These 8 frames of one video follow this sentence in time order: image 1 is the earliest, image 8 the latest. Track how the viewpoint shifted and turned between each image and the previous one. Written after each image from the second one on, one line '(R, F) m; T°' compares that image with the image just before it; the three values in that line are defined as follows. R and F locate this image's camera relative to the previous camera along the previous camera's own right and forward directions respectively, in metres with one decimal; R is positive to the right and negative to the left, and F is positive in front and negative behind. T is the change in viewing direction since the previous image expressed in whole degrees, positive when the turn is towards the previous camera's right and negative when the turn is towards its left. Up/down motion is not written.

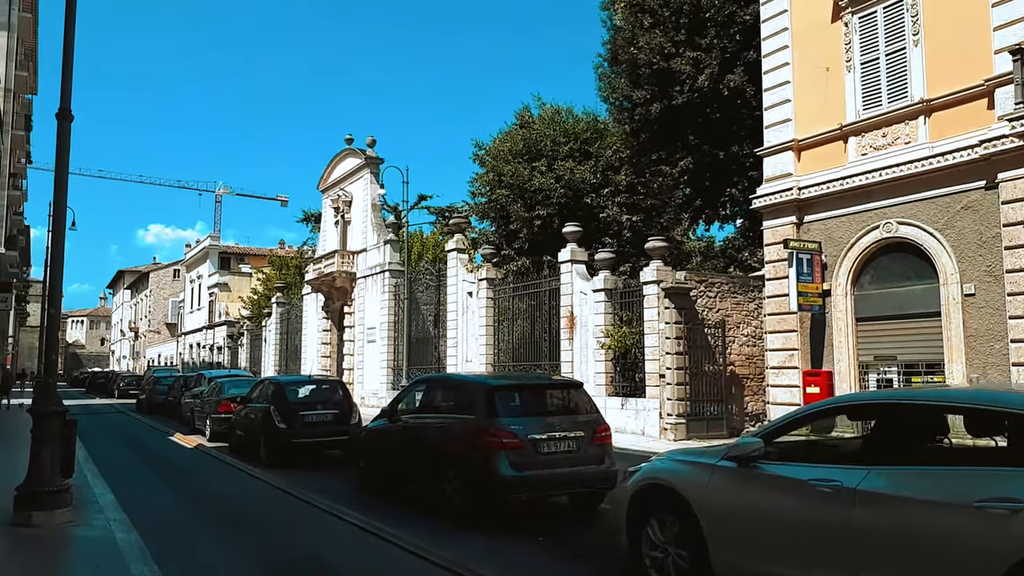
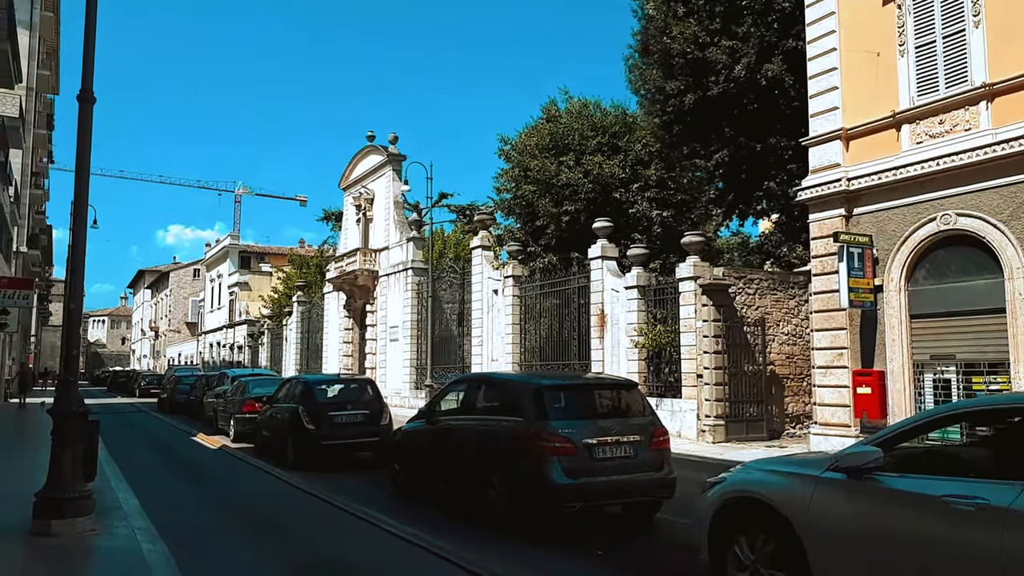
(-0.3, +0.5) m; -1°
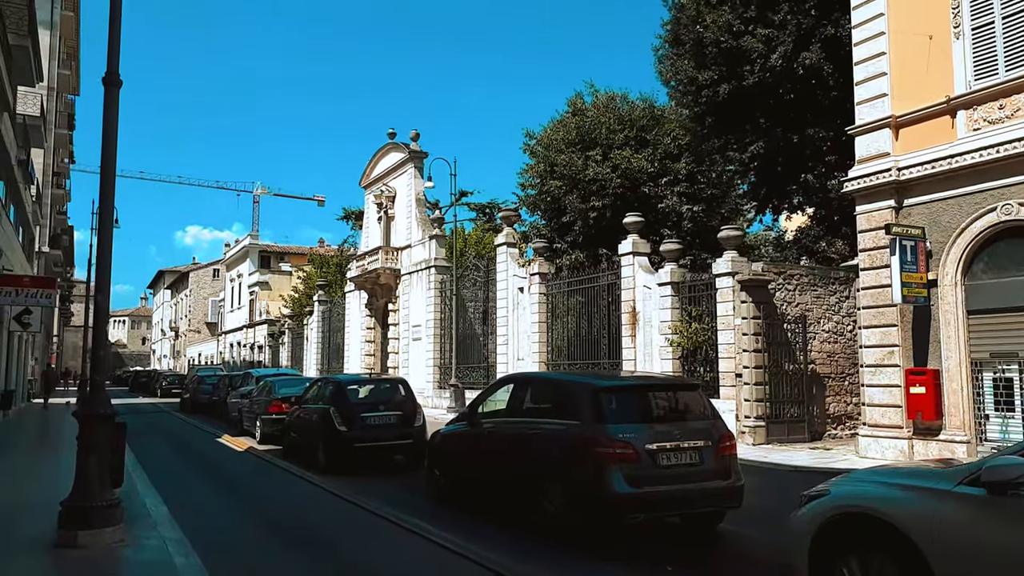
(-0.3, +0.5) m; -1°
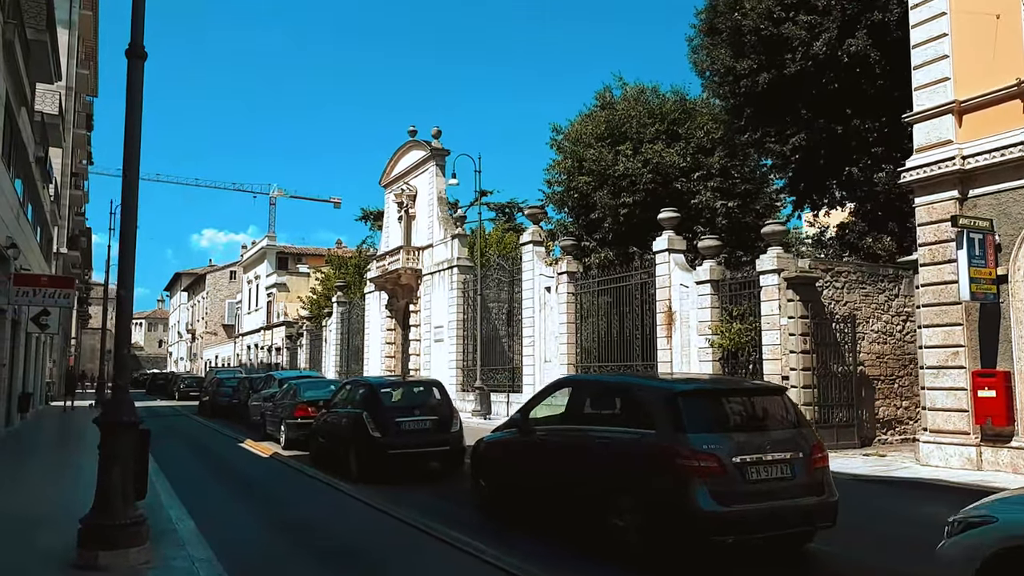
(-0.4, +0.7) m; -1°
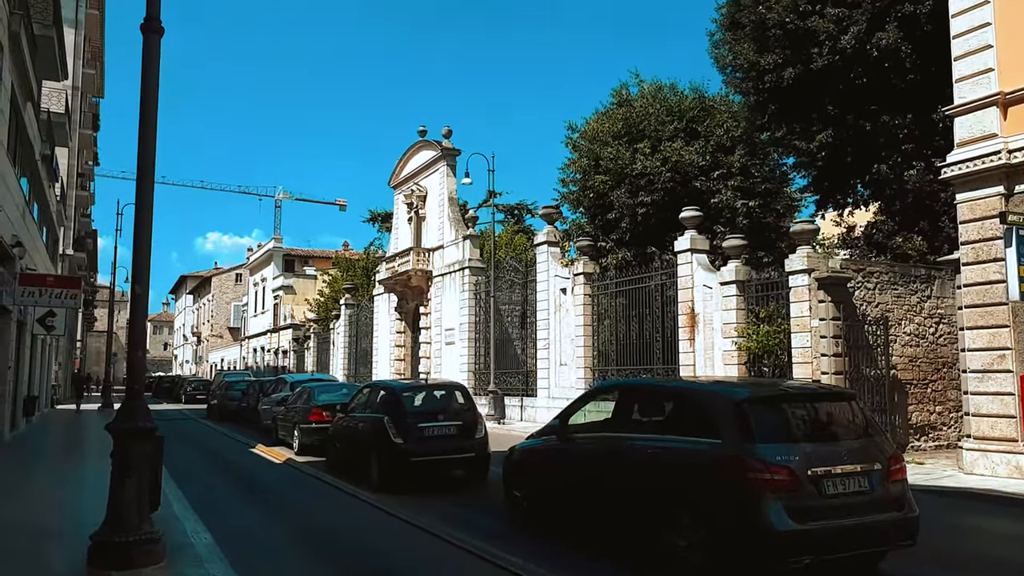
(-0.3, +0.5) m; 0°
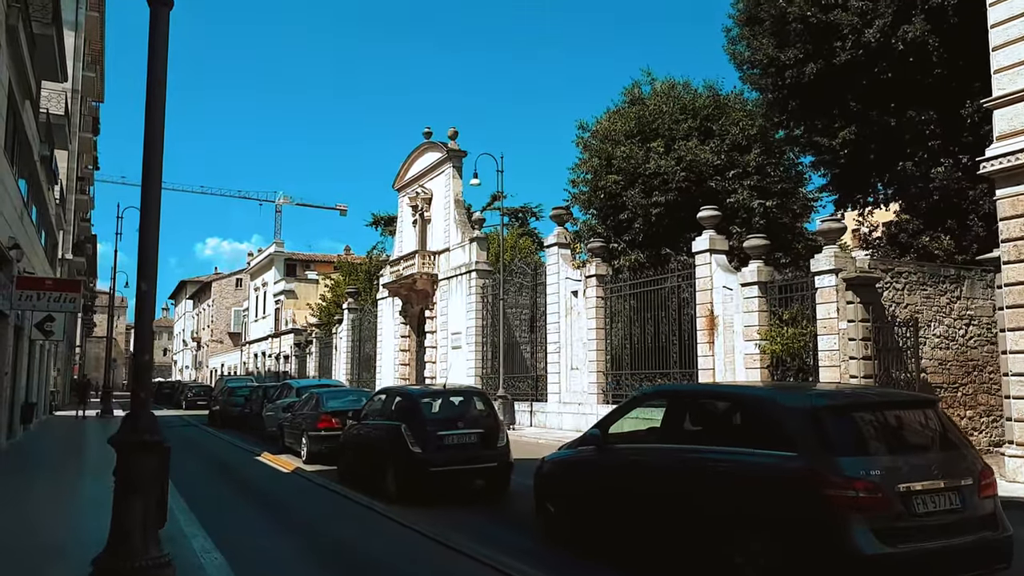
(-0.3, +0.5) m; 0°
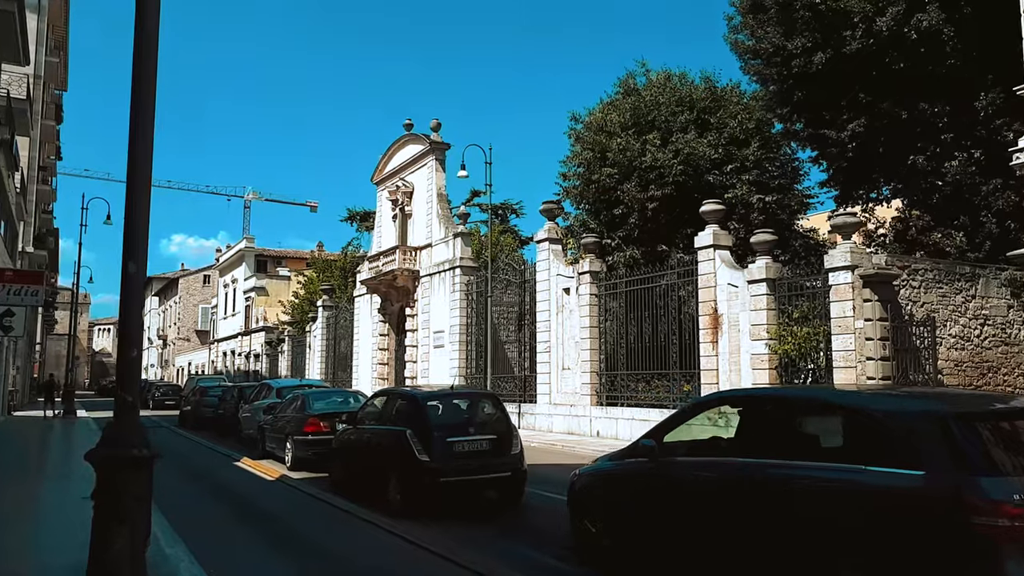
(-0.5, +0.9) m; +2°
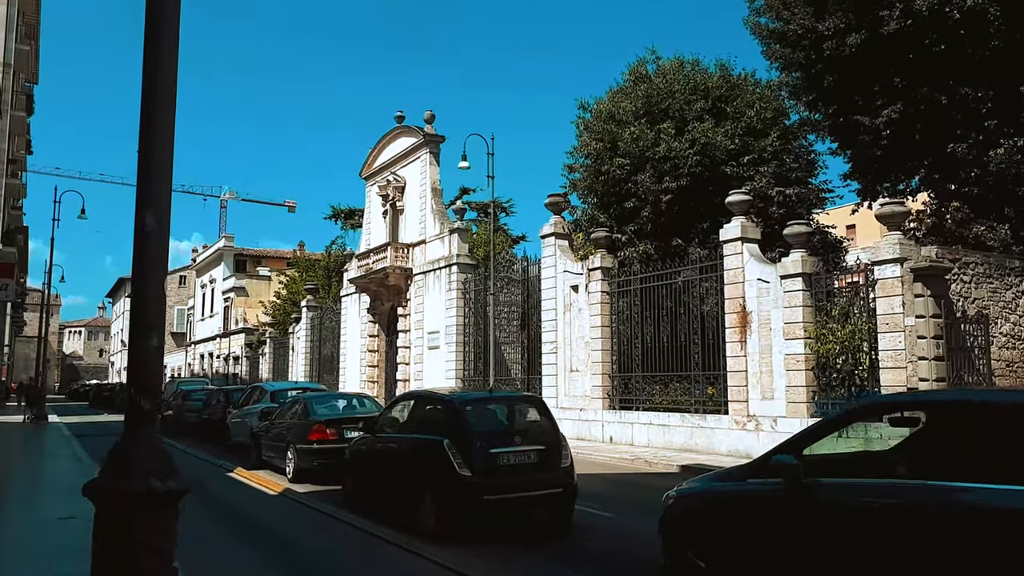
(-0.7, +1.2) m; +2°
